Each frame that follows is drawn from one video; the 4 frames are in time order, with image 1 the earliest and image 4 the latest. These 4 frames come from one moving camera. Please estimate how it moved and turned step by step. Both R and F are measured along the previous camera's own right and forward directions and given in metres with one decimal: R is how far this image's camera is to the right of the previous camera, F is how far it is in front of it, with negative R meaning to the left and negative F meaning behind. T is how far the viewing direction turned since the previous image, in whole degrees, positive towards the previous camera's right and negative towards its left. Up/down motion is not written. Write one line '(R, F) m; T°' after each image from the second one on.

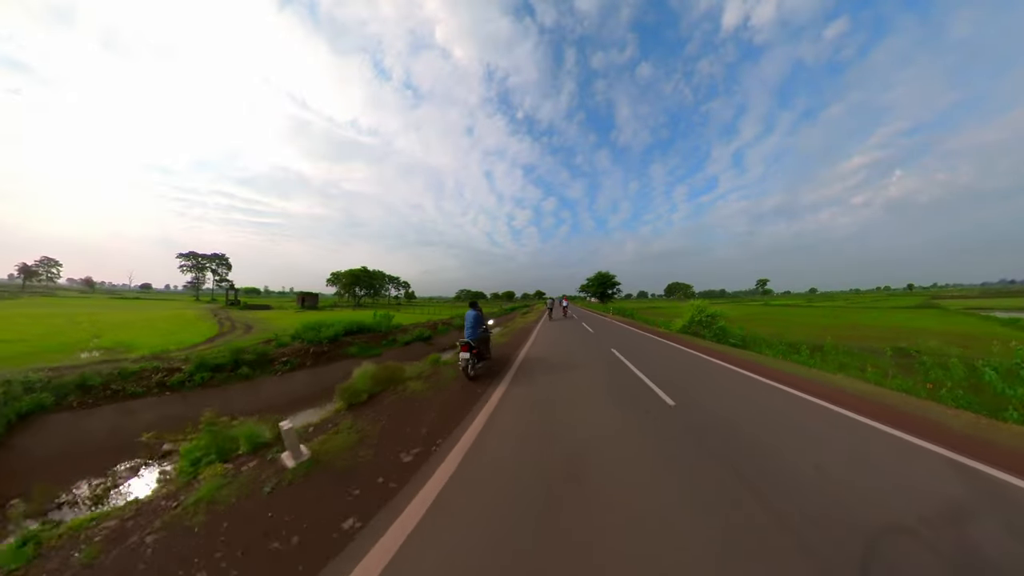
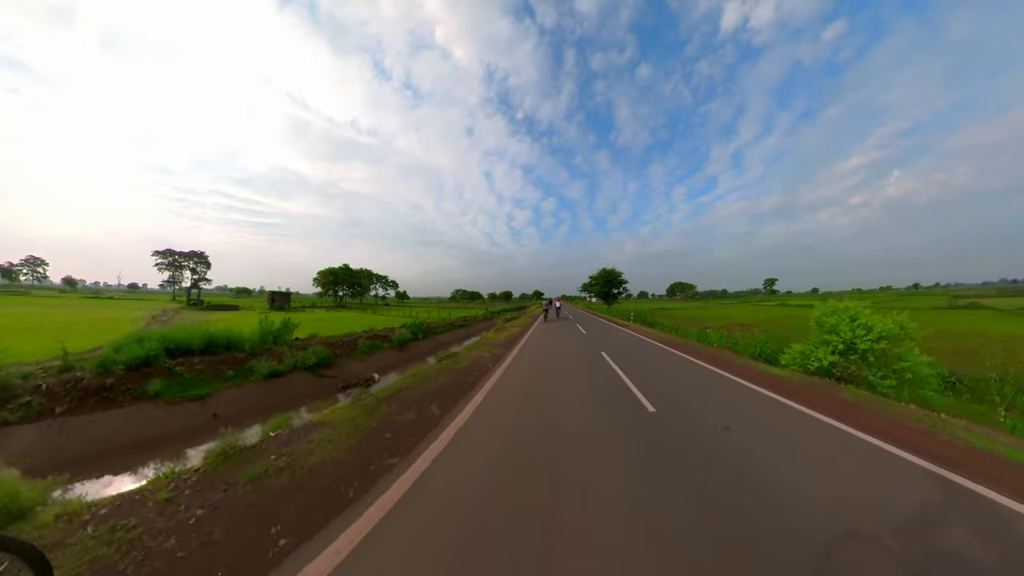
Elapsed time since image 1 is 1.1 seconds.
(+0.6, +1.4) m; 0°
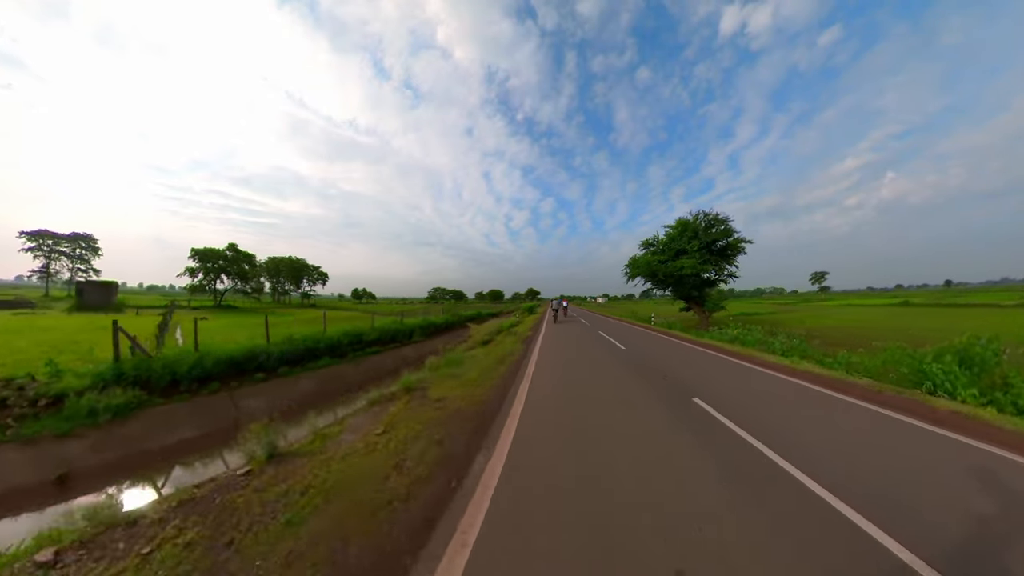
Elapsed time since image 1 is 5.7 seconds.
(-0.3, +0.7) m; 0°
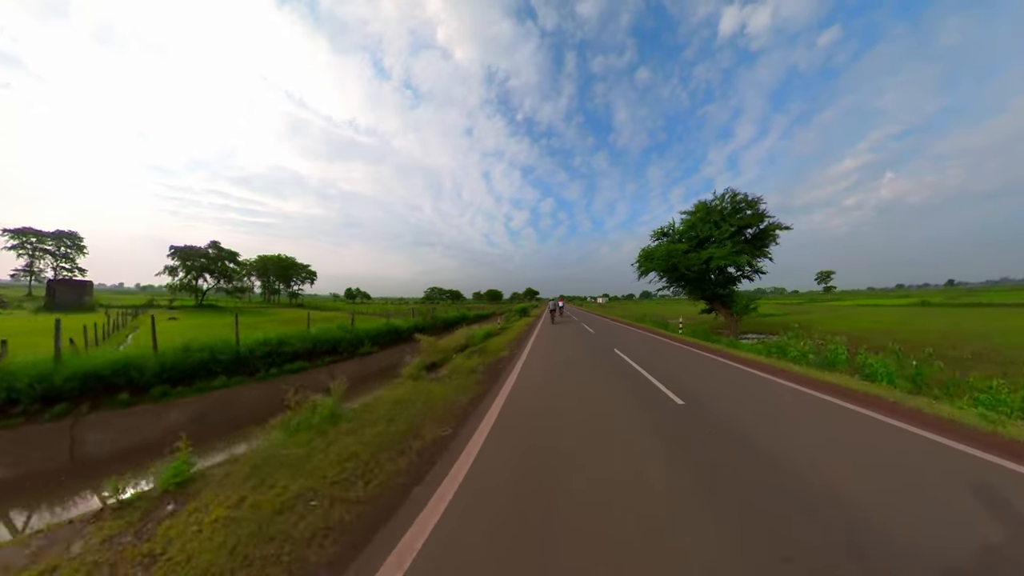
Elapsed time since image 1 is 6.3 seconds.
(+0.1, +0.2) m; 0°
